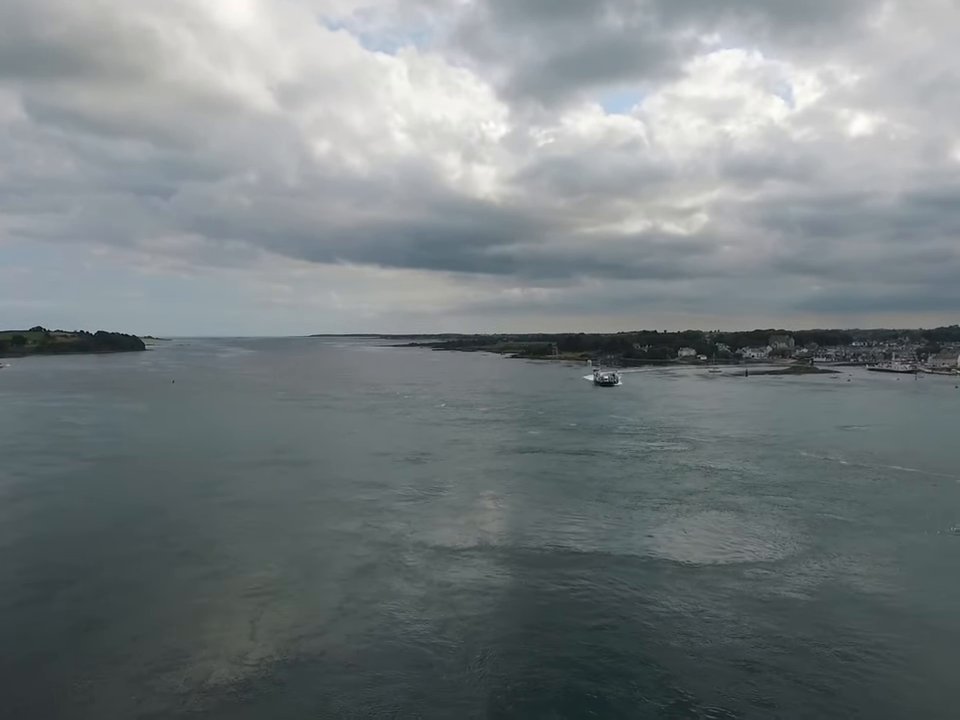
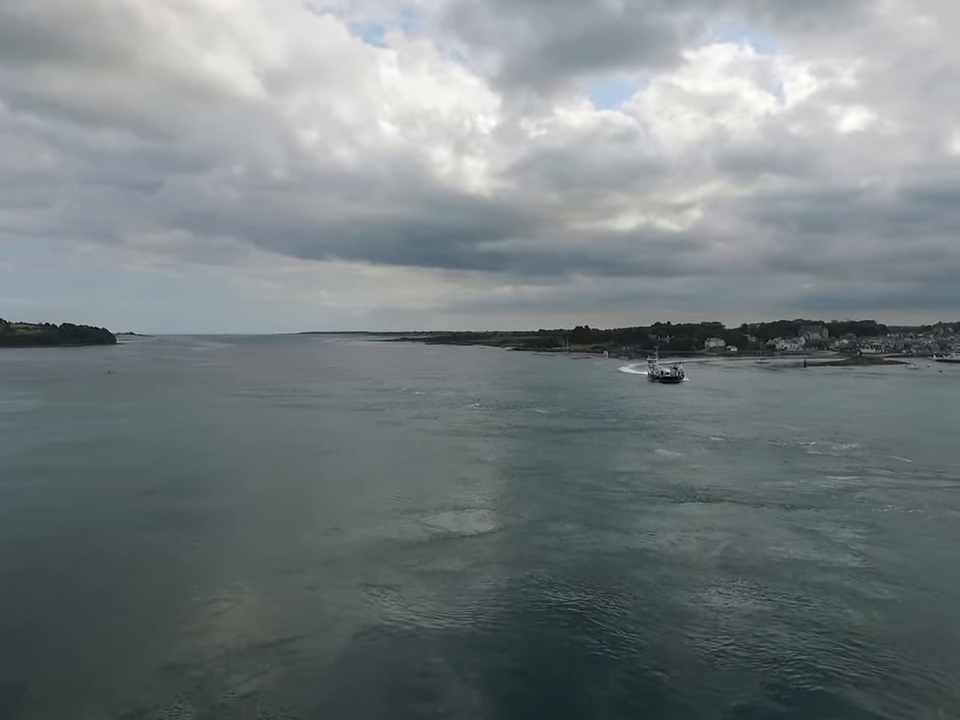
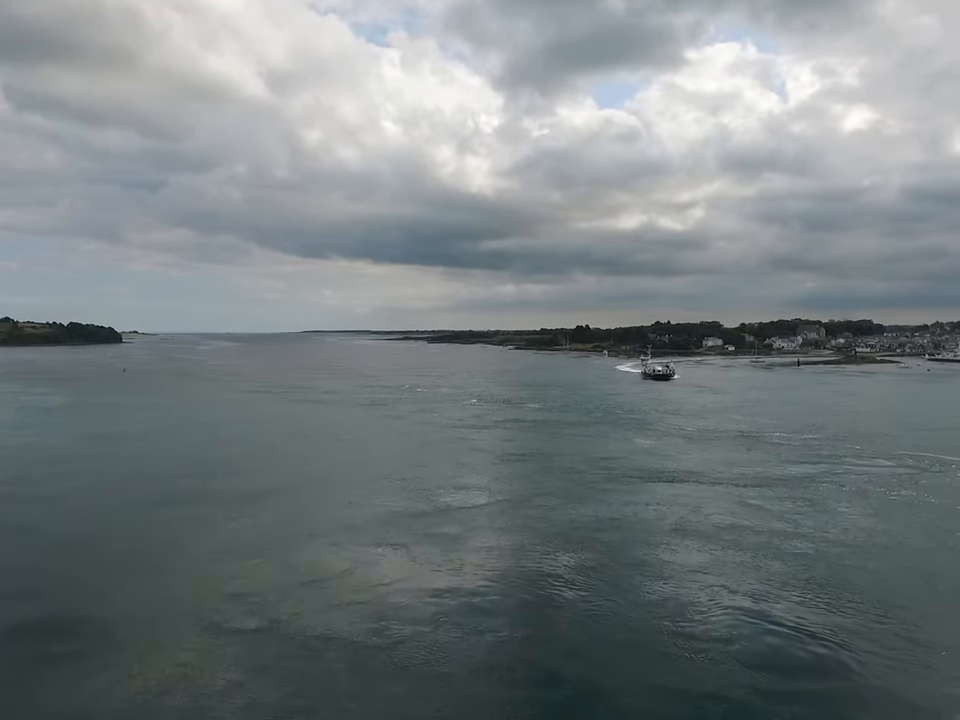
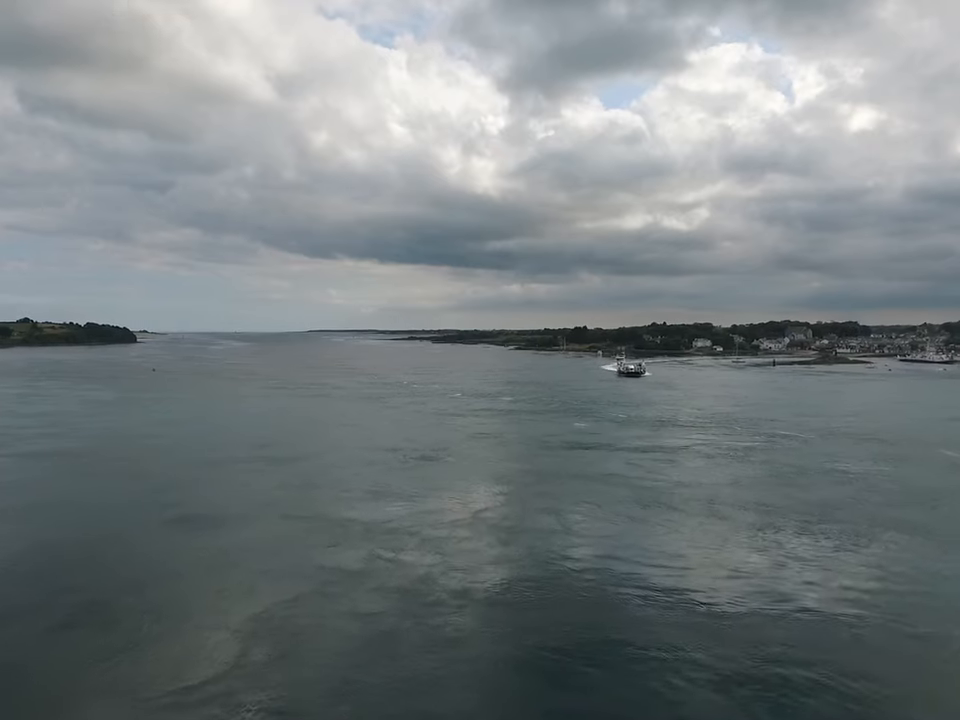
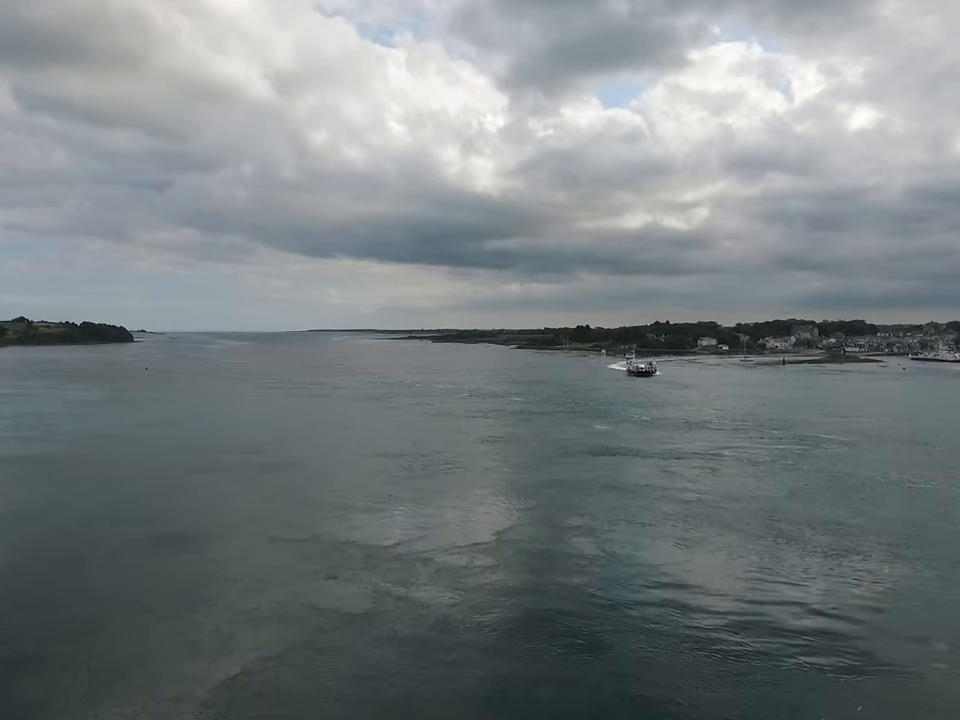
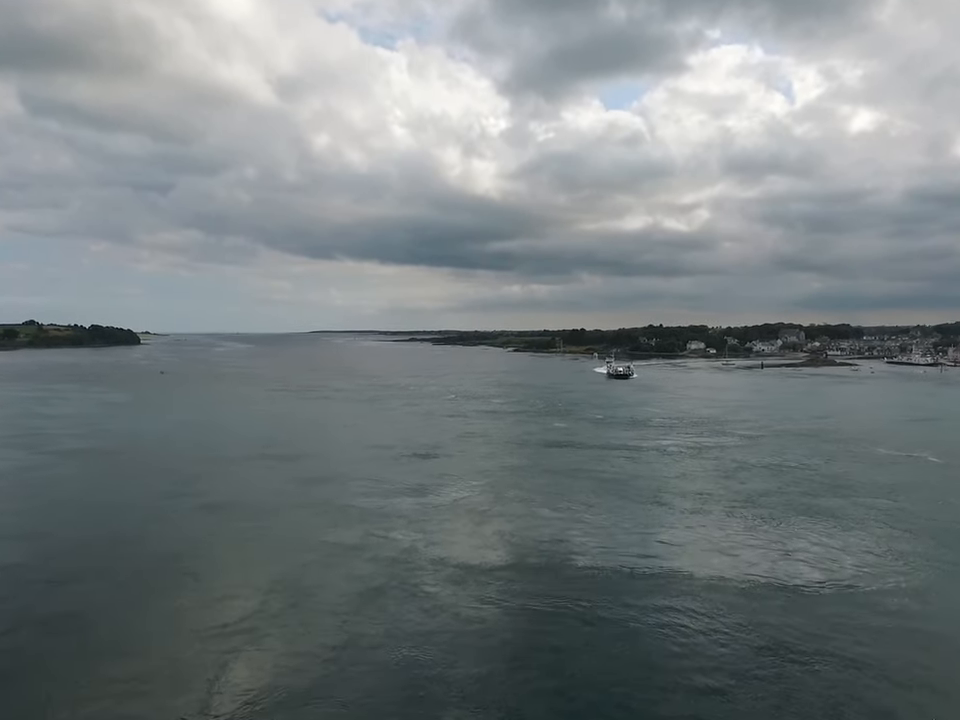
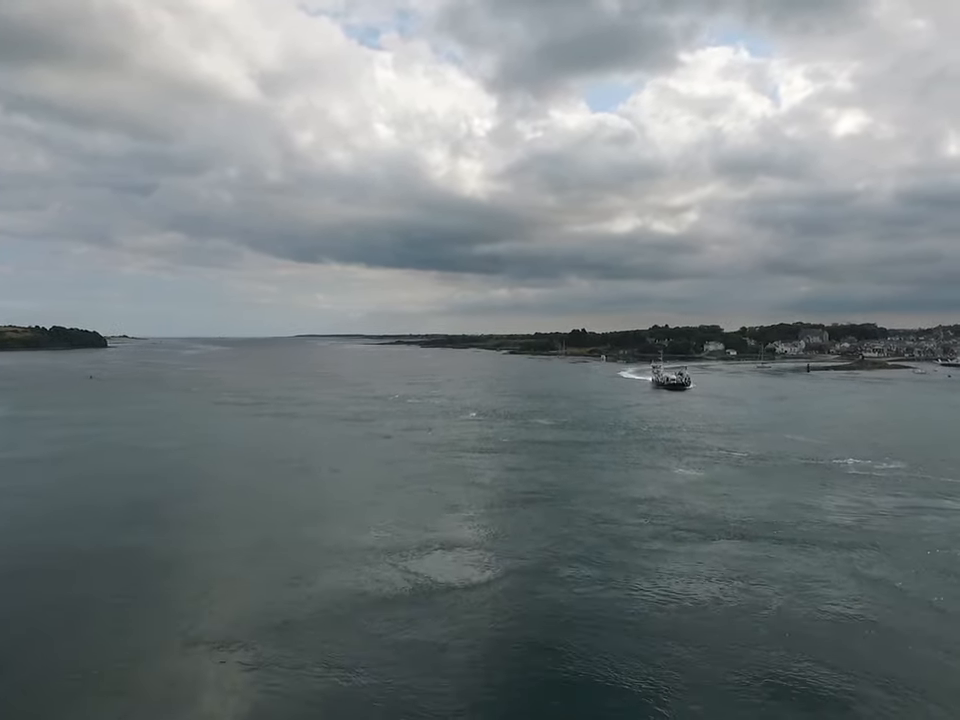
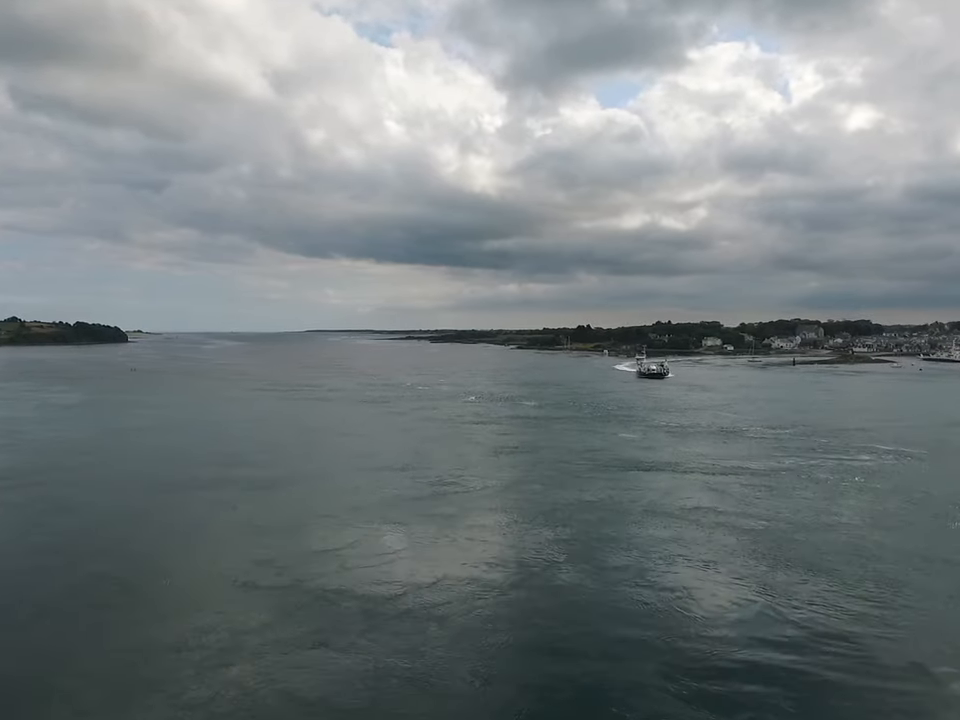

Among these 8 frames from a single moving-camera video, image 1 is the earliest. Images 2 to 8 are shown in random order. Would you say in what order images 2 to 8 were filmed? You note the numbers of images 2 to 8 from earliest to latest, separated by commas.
6, 4, 5, 8, 3, 2, 7
